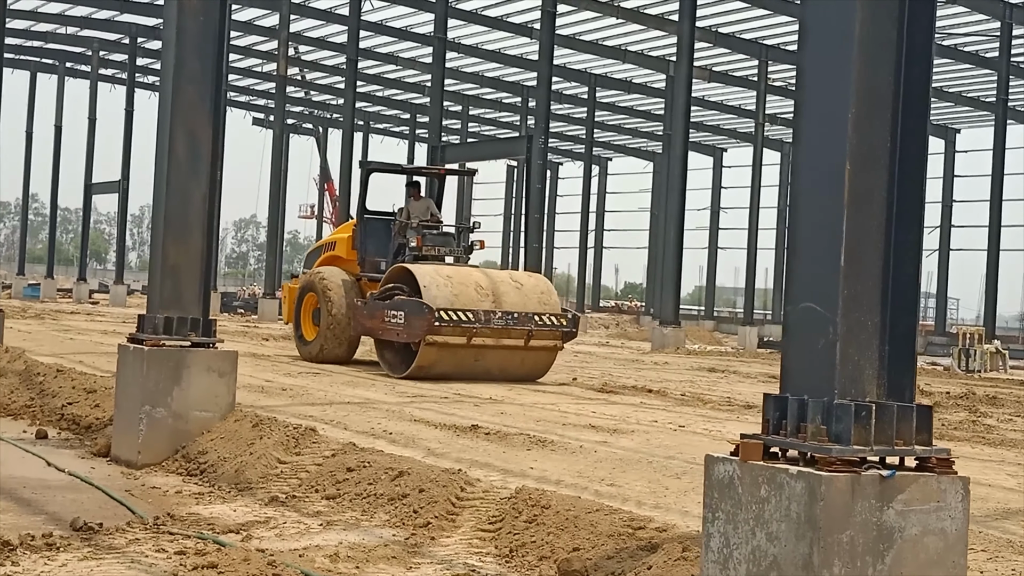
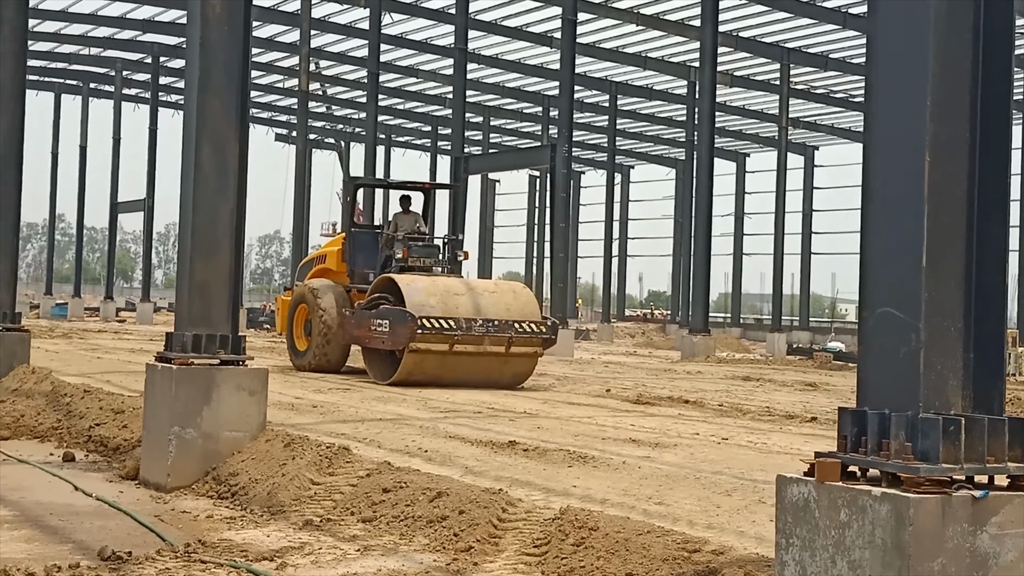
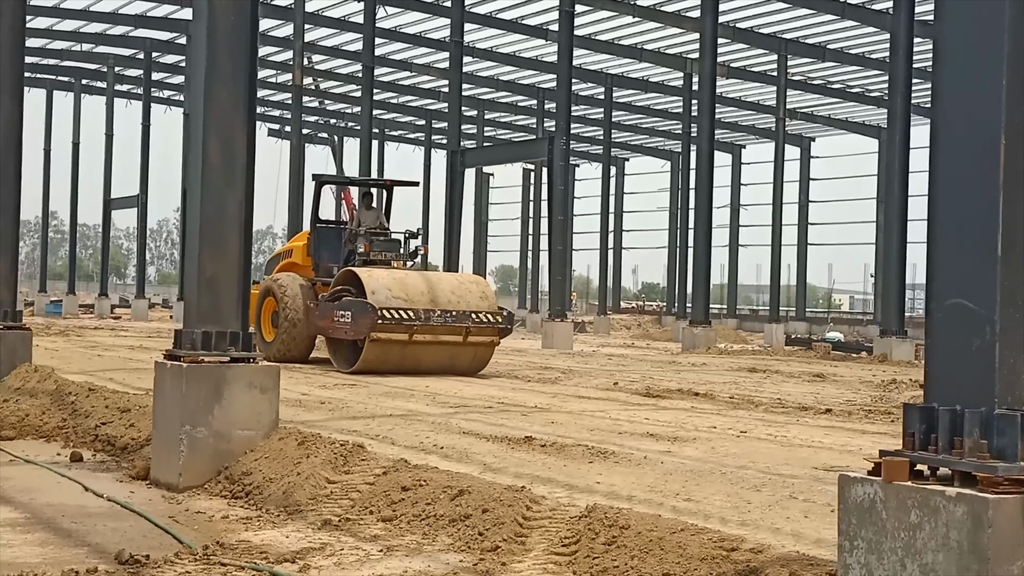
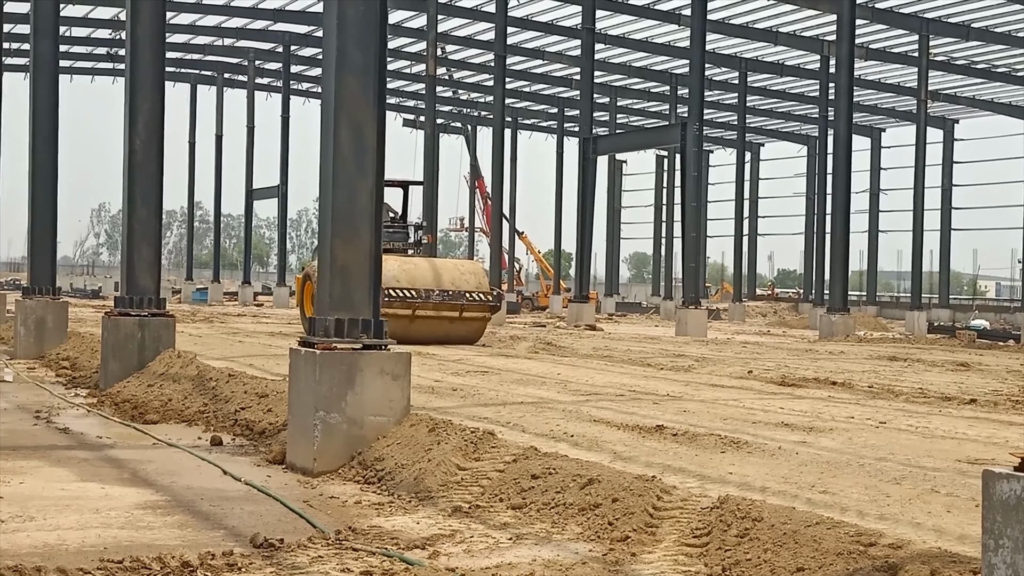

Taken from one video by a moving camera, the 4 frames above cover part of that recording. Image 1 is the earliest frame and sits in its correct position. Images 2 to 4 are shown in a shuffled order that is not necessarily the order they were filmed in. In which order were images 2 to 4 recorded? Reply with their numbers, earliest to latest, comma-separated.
2, 3, 4
